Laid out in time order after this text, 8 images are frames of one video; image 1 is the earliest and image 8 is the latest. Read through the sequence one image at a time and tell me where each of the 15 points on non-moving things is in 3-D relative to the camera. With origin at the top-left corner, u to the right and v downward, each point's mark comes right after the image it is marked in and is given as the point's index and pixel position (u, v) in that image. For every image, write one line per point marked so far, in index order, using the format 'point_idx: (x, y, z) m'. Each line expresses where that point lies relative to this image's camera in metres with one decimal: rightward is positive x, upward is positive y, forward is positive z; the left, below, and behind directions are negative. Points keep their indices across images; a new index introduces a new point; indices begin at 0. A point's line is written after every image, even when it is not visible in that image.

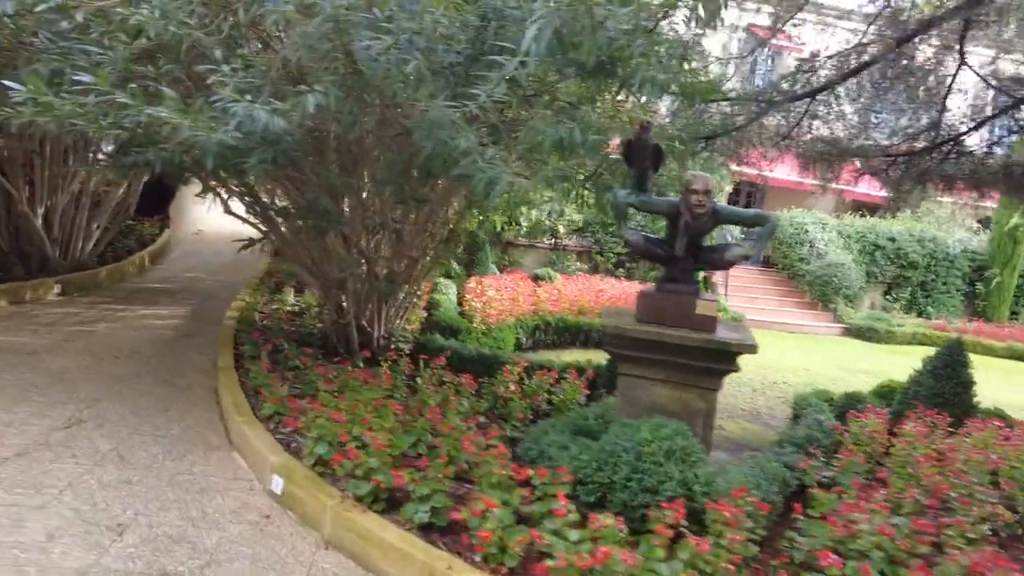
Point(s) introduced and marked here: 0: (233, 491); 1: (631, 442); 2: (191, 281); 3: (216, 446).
0: (-1.4, -1.0, +3.3) m
1: (+0.5, -0.7, +3.1) m
2: (-3.9, +0.1, +8.2) m
3: (-1.7, -0.9, +3.8) m
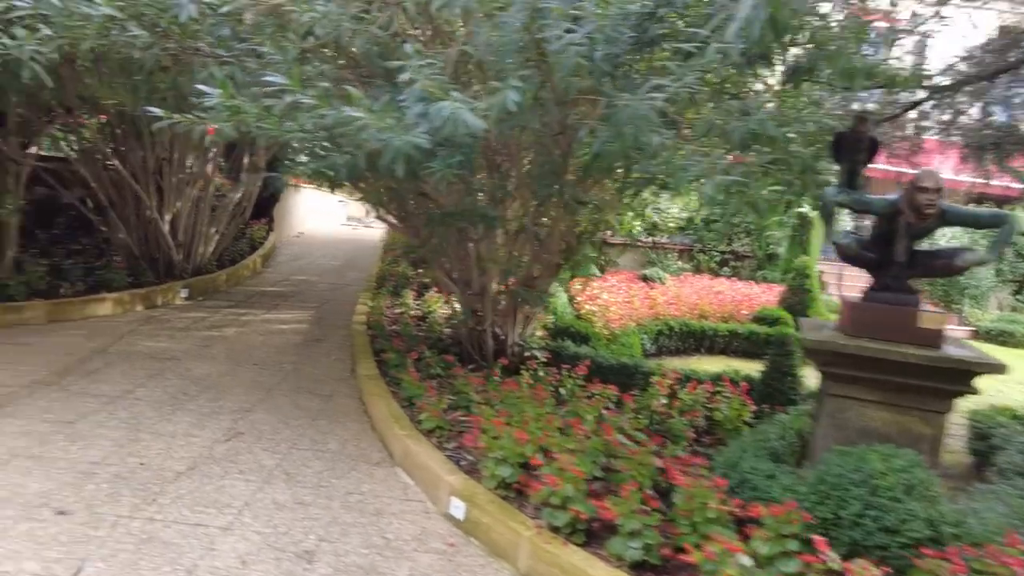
0: (-0.5, -1.0, +3.1) m
1: (+1.4, -0.7, +2.7) m
2: (-2.5, +0.1, +8.3) m
3: (-0.7, -0.9, +3.6) m
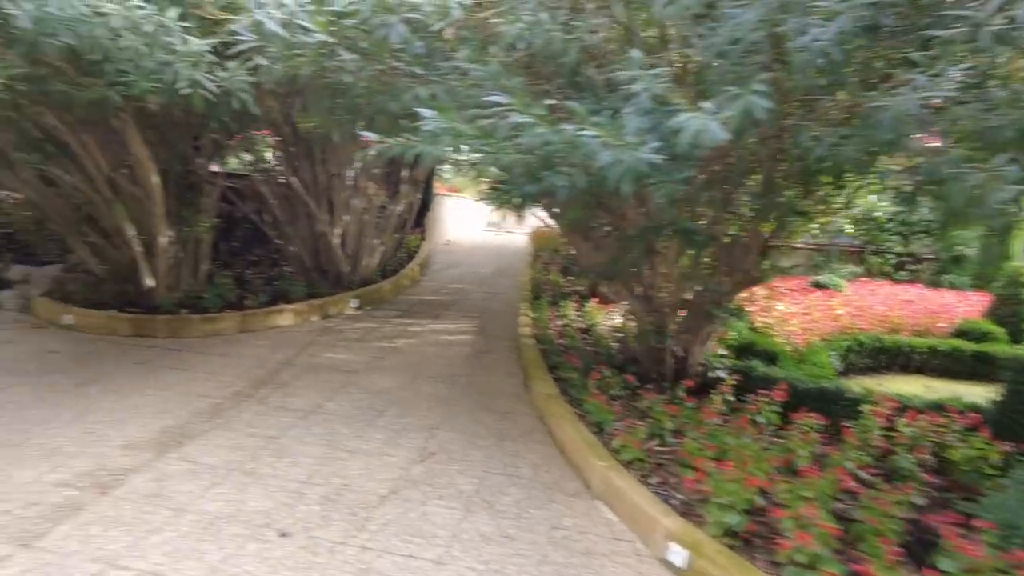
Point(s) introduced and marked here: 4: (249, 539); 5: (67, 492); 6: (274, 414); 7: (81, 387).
0: (+0.5, -1.2, +2.9) m
1: (+2.2, -0.9, +2.2) m
2: (-0.6, 0.0, +8.3) m
3: (+0.3, -1.0, +3.5) m
4: (-1.1, -1.1, +2.9) m
5: (-2.1, -0.9, +3.1) m
6: (-1.5, -0.8, +4.2) m
7: (-2.9, -0.7, +4.5) m
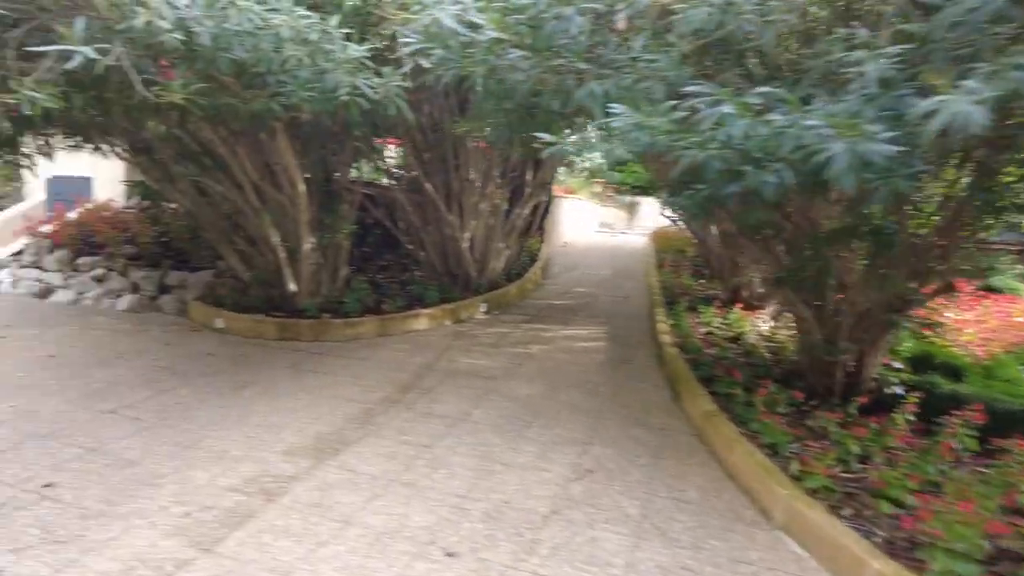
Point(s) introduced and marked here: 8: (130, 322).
0: (+1.2, -1.2, +2.6) m
1: (+2.8, -0.9, +1.6) m
2: (+0.9, -0.1, +8.1) m
3: (+1.1, -1.1, +3.1) m
4: (-0.4, -1.1, +2.8) m
5: (-1.3, -1.0, +3.2) m
6: (-0.5, -0.8, +4.1) m
7: (-1.9, -0.7, +4.6) m
8: (-3.7, -0.3, +6.5) m
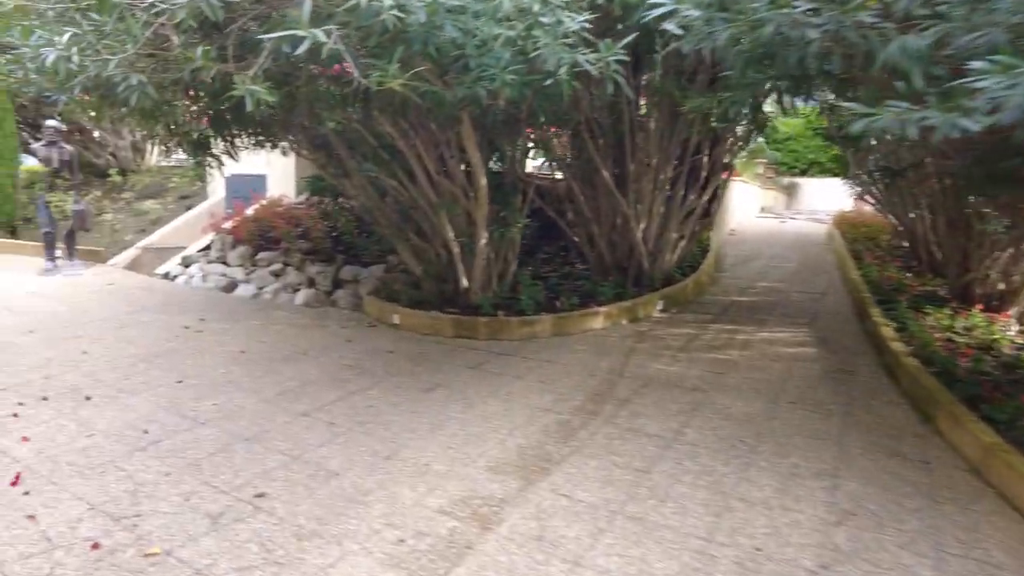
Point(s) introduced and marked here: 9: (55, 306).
0: (+2.1, -1.2, +1.9) m
1: (+3.5, -1.0, +0.6) m
2: (+2.8, 0.0, +7.3) m
3: (+2.1, -1.1, +2.4) m
4: (+0.5, -1.1, +2.3) m
5: (-0.3, -1.0, +2.9) m
6: (+0.6, -0.8, +3.7) m
7: (-0.6, -0.7, +4.4) m
8: (-2.0, -0.3, +6.6) m
9: (-4.6, -0.2, +6.9) m
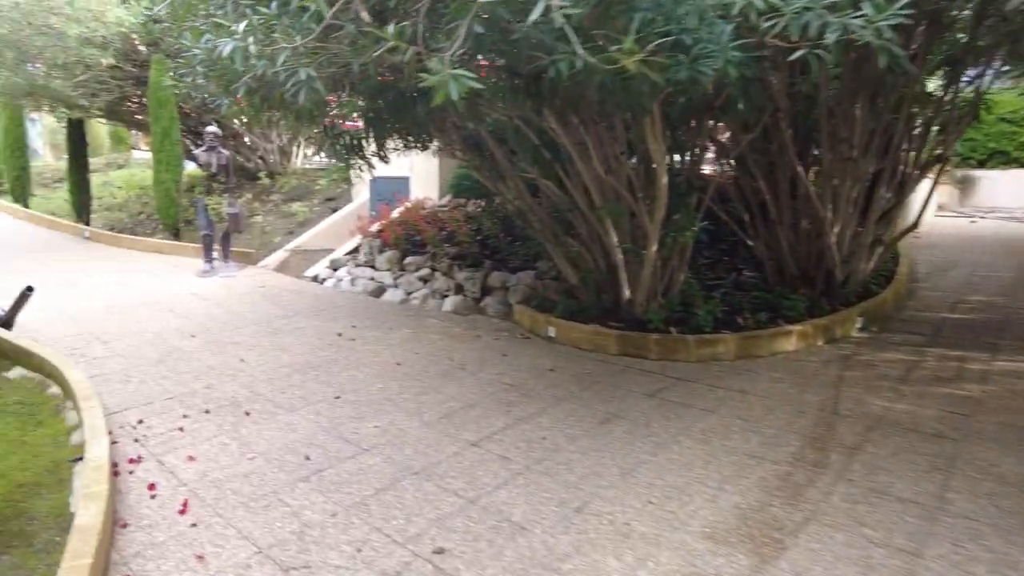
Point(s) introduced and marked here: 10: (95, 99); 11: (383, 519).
0: (+2.7, -1.4, +0.9) m
1: (+3.8, -1.1, -0.6) m
2: (+4.4, -0.2, +6.1) m
3: (+2.8, -1.2, +1.4) m
4: (+1.3, -1.2, +1.6) m
5: (+0.6, -1.1, +2.3) m
6: (+1.6, -0.9, +2.9) m
7: (+0.5, -0.8, +3.9) m
8: (-0.5, -0.4, +6.3) m
9: (-3.1, -0.2, +7.0) m
10: (-6.5, +2.9, +10.5) m
11: (-0.6, -1.0, +2.9) m
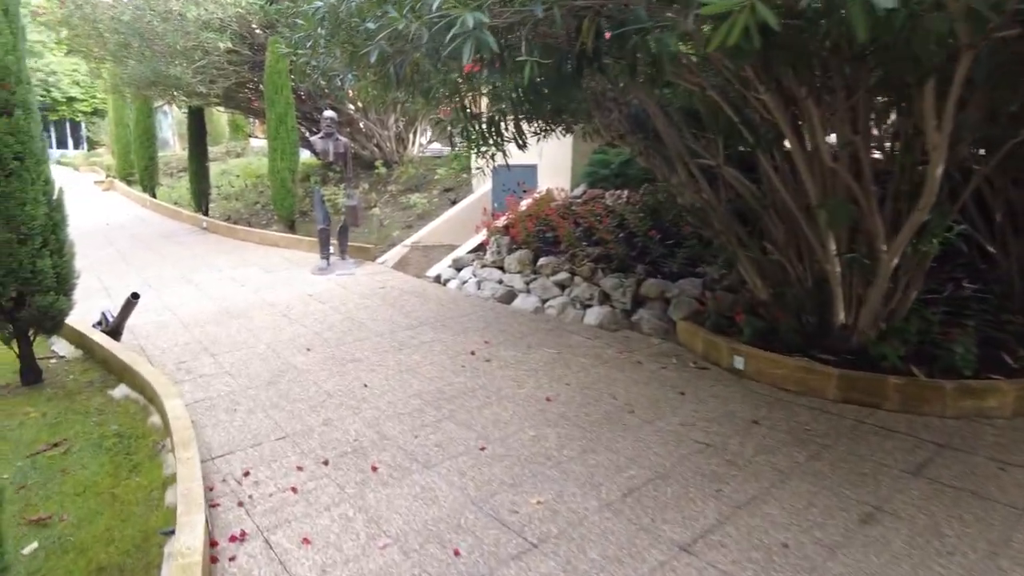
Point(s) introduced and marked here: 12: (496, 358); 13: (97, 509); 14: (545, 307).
0: (+3.1, -1.6, -0.6) m
1: (+4.0, -1.4, -2.2) m
2: (+5.6, -0.4, +4.4) m
3: (+3.3, -1.5, 0.0) m
4: (+1.8, -1.5, +0.3) m
5: (+1.2, -1.3, +1.2) m
6: (+2.3, -1.1, +1.6) m
7: (+1.4, -1.0, +2.7) m
8: (+0.8, -0.4, +5.2) m
9: (-1.7, -0.2, +6.3) m
10: (-4.5, +3.0, +10.2) m
11: (+0.2, -1.2, +1.9) m
12: (-0.1, -0.5, +4.9) m
13: (-1.9, -1.0, +3.1) m
14: (+0.3, -0.2, +6.1) m
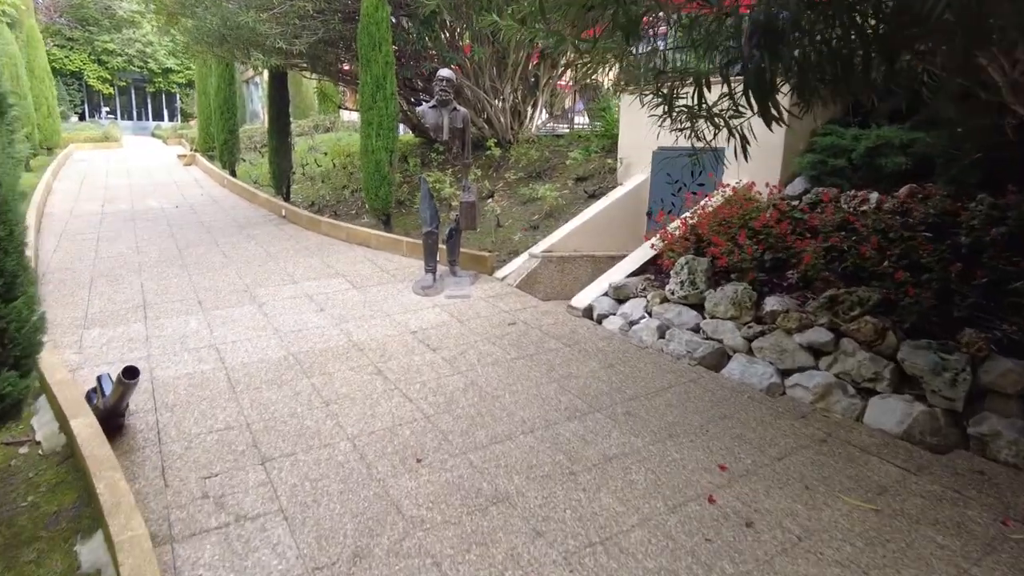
0: (+3.5, -2.3, -3.1) m
1: (+4.2, -2.2, -4.9) m
2: (+6.6, -1.0, +1.4) m
3: (+3.8, -2.2, -2.7) m
4: (+2.3, -2.1, -2.1) m
5: (+1.8, -1.8, -1.2) m
6: (+3.0, -1.7, -0.9) m
7: (+2.2, -1.5, +0.3) m
8: (+1.9, -0.9, +2.8) m
9: (-0.4, -0.5, +4.1) m
10: (-2.6, +3.0, +8.2) m
11: (+0.9, -1.6, -0.3) m
12: (+1.0, -0.9, +2.6) m
13: (-1.0, -1.4, +1.0) m
14: (+1.5, -0.6, +3.8) m
